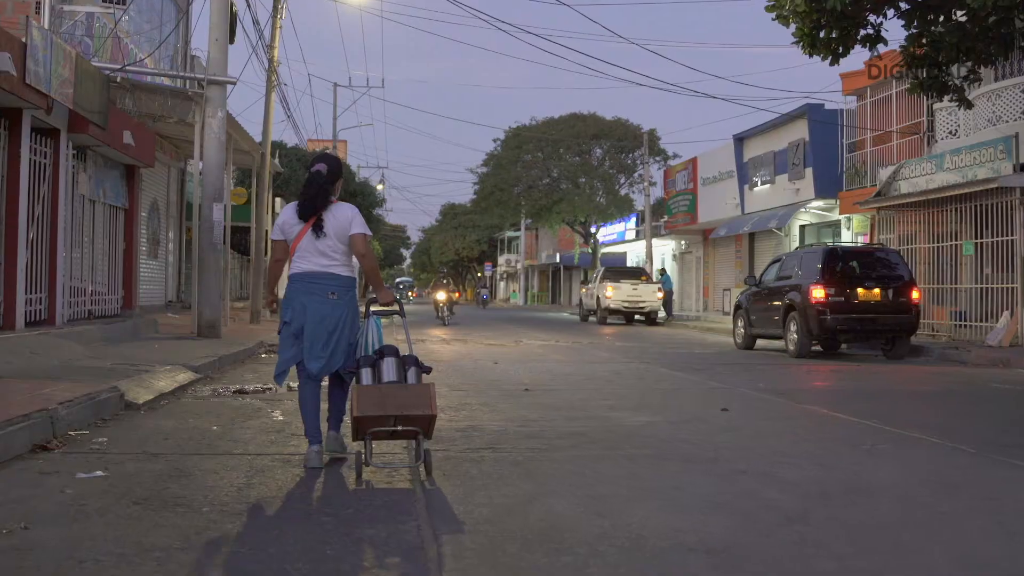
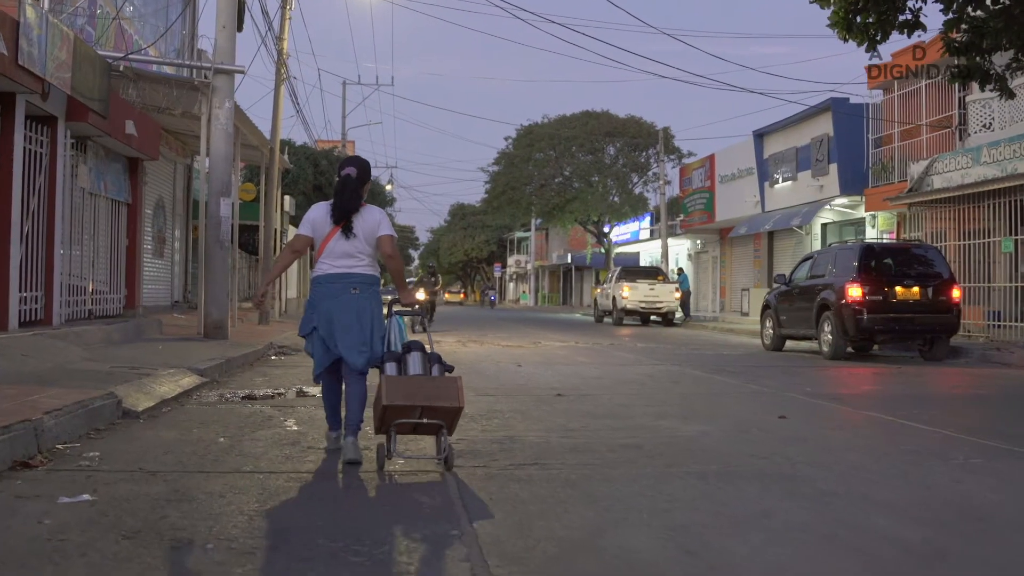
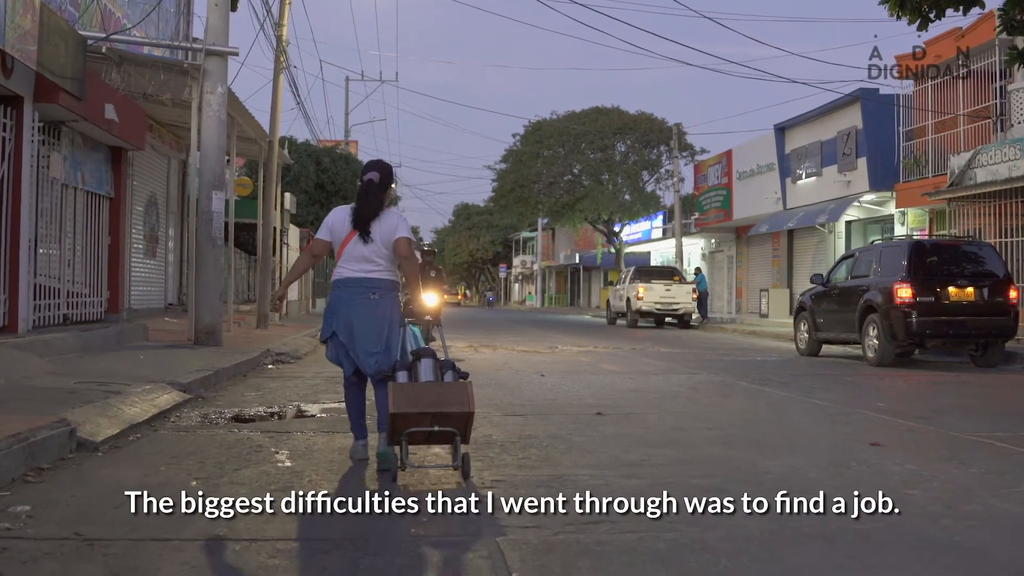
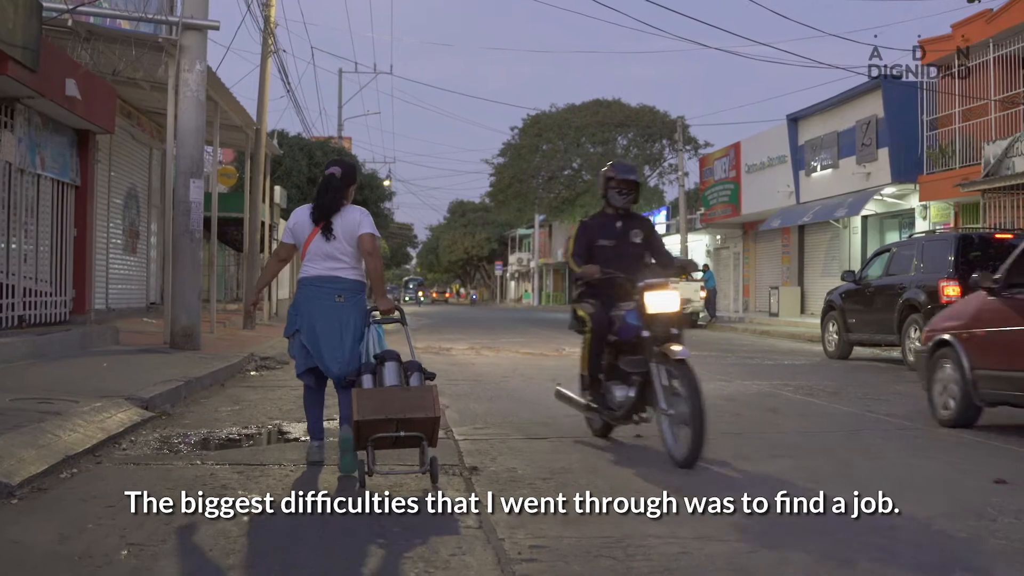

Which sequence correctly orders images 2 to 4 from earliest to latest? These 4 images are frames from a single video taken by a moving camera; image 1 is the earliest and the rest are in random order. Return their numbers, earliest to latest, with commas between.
2, 3, 4
